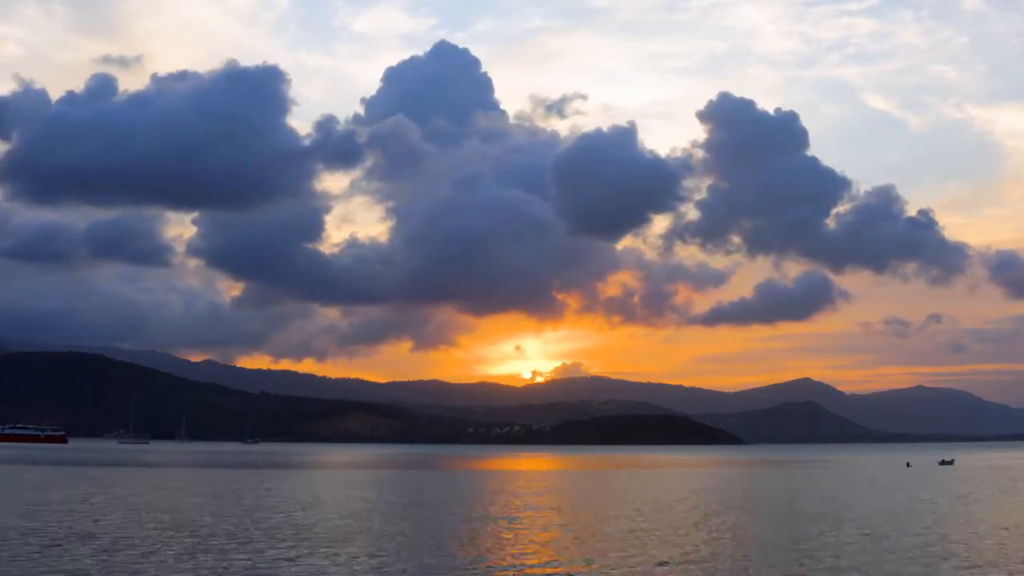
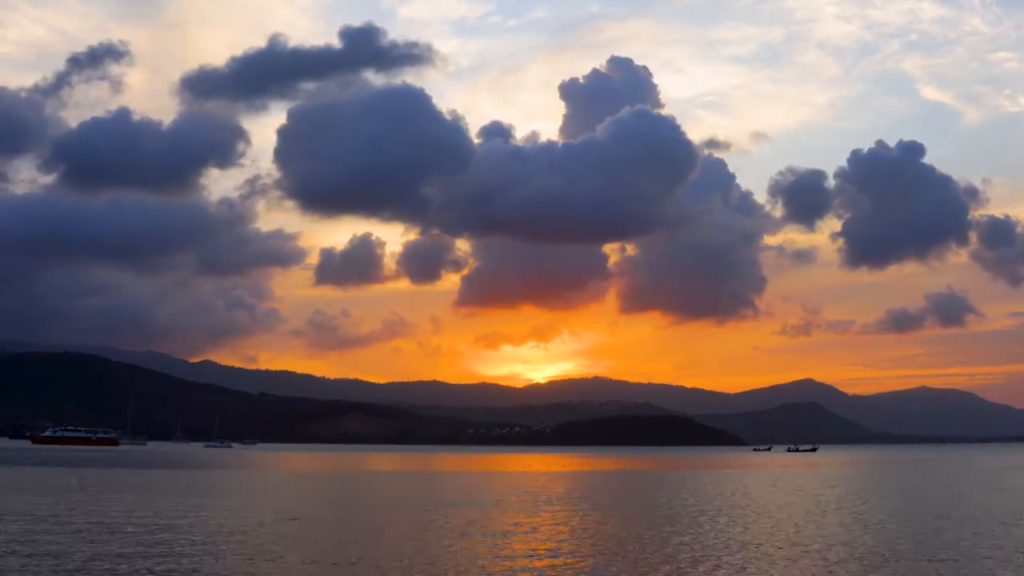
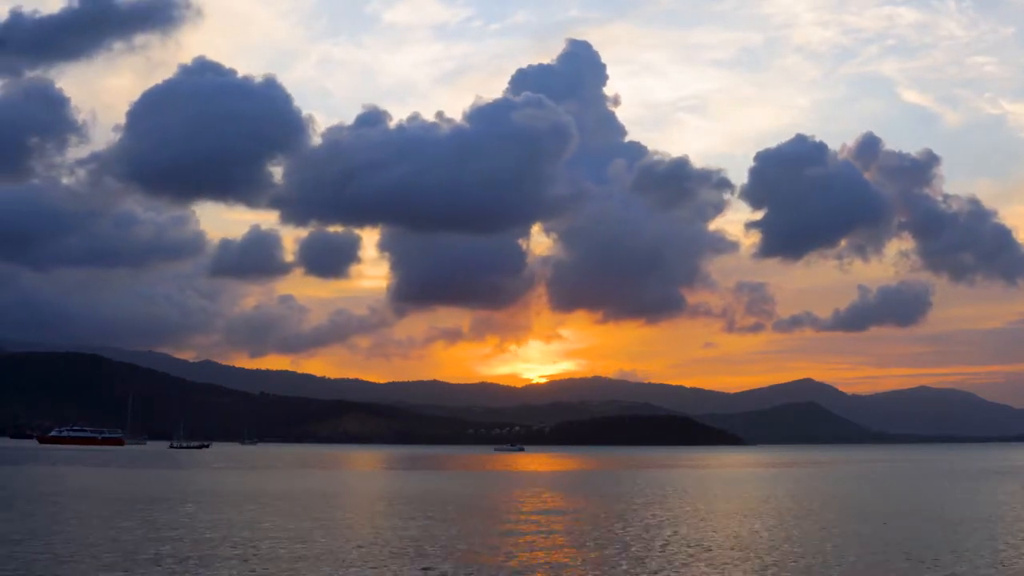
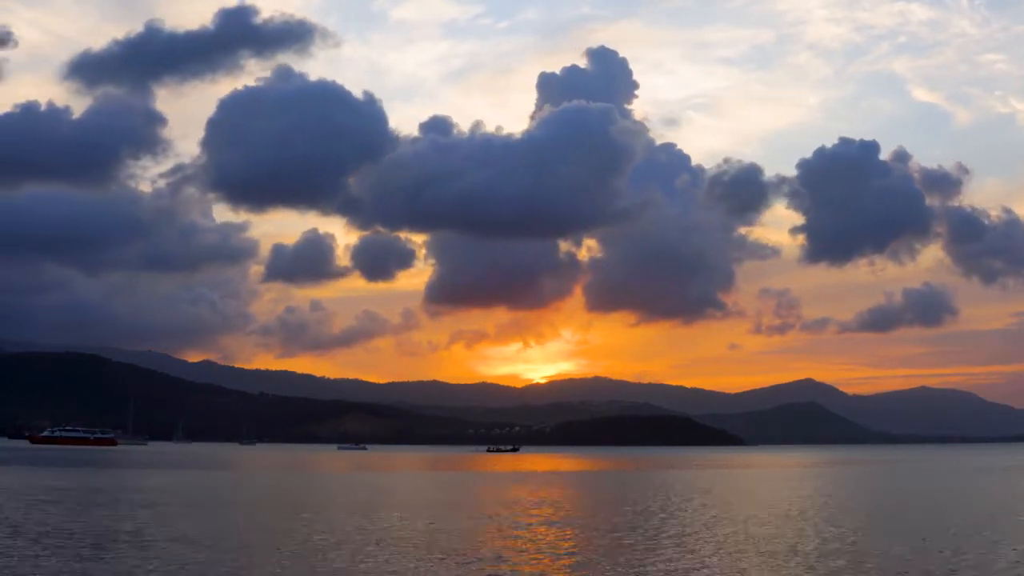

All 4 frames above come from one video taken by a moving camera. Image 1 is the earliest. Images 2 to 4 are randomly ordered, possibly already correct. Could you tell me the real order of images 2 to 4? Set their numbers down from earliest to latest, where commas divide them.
3, 4, 2
